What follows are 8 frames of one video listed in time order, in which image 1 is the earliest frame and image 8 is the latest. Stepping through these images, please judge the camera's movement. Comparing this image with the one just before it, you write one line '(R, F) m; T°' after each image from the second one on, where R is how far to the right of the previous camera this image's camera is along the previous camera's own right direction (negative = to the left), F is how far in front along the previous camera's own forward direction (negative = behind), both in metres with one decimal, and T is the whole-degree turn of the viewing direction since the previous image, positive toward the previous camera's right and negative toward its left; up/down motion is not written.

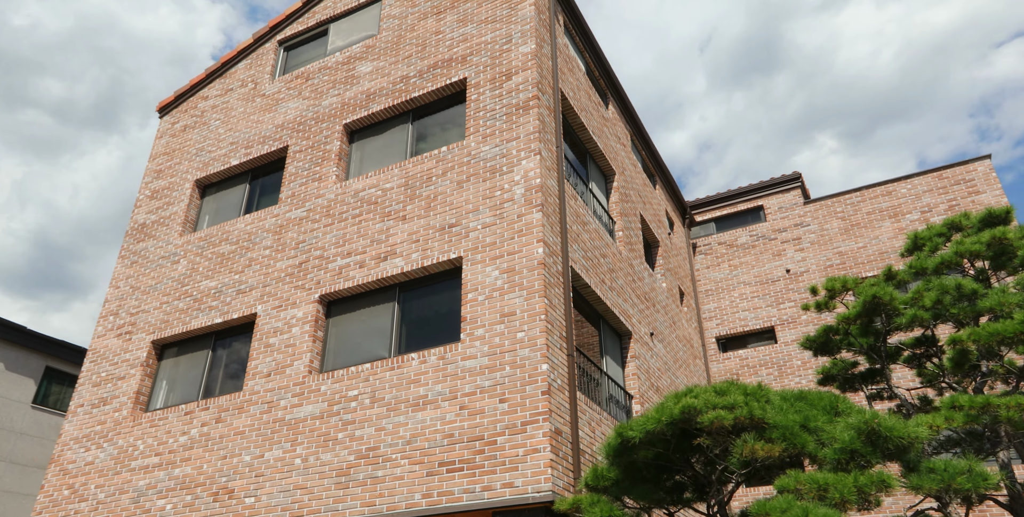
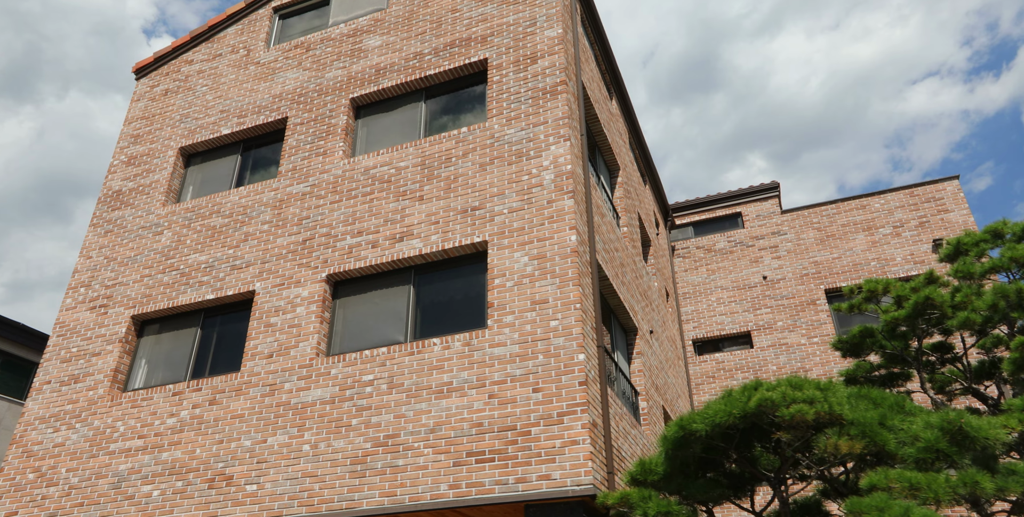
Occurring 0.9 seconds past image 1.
(-1.4, +0.4) m; +5°
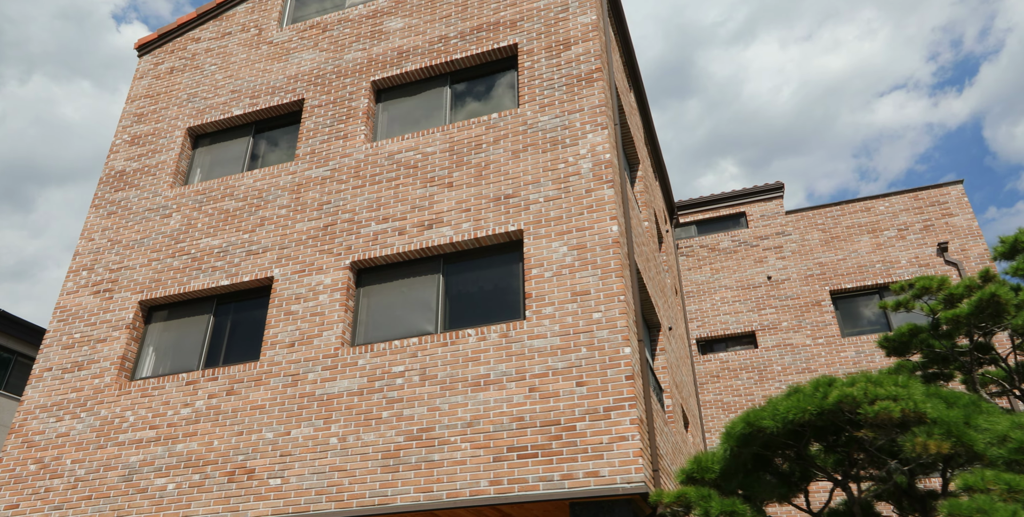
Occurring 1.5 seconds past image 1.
(-0.9, +0.4) m; +2°
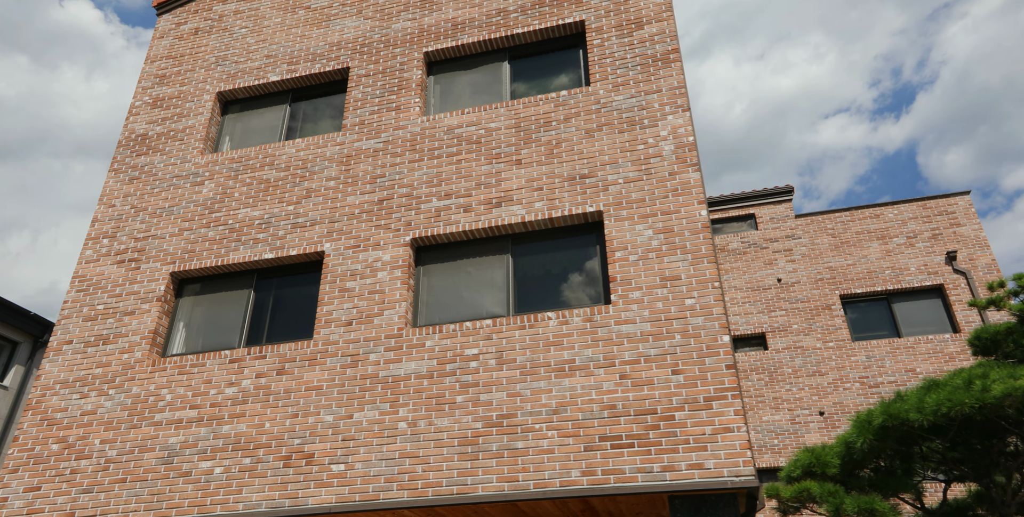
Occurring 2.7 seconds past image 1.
(-1.7, +0.6) m; +4°
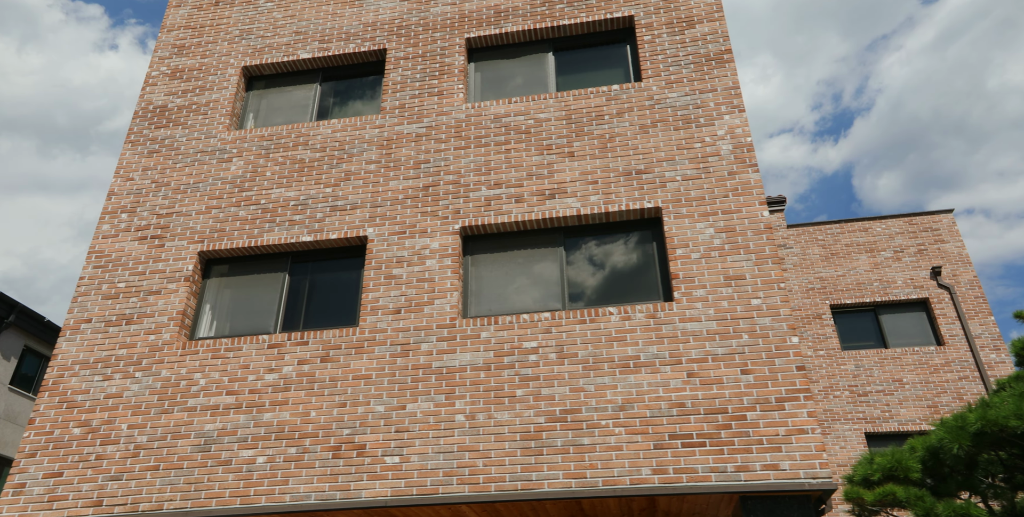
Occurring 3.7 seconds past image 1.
(-1.4, +0.3) m; +4°
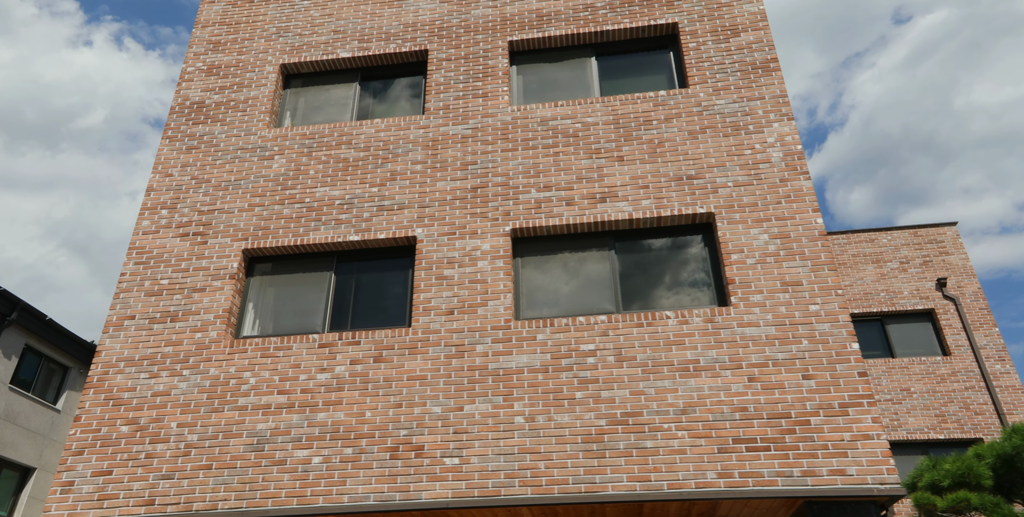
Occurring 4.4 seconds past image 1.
(-1.0, 0.0) m; +2°
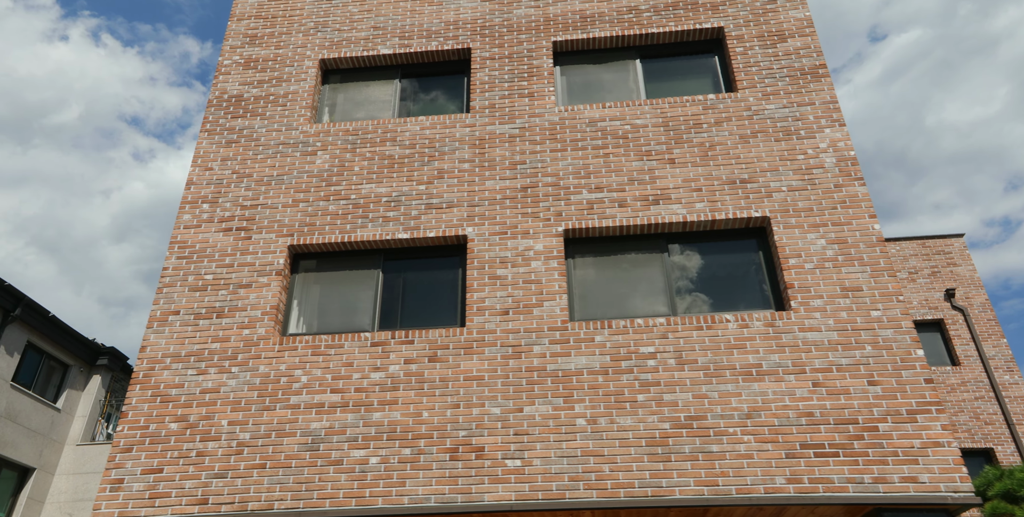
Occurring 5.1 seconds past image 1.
(-1.0, +0.1) m; +2°
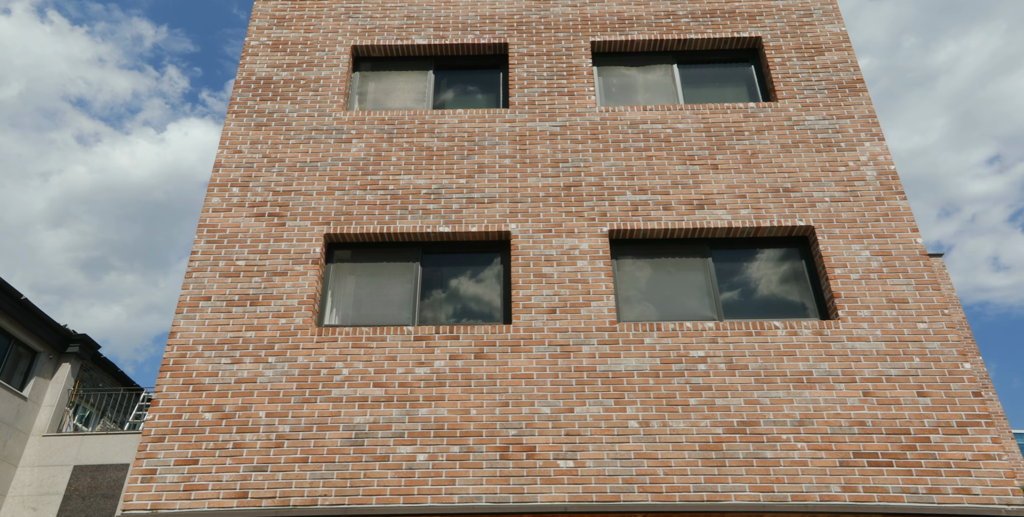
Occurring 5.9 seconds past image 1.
(-1.2, +0.2) m; +4°
